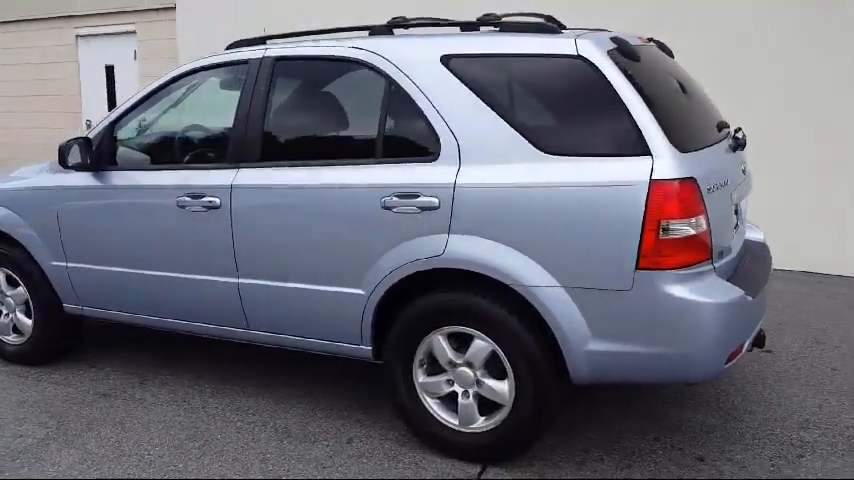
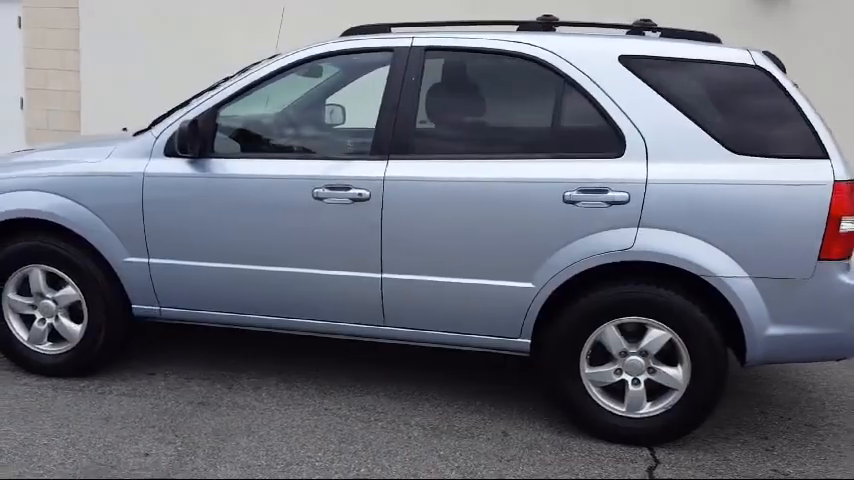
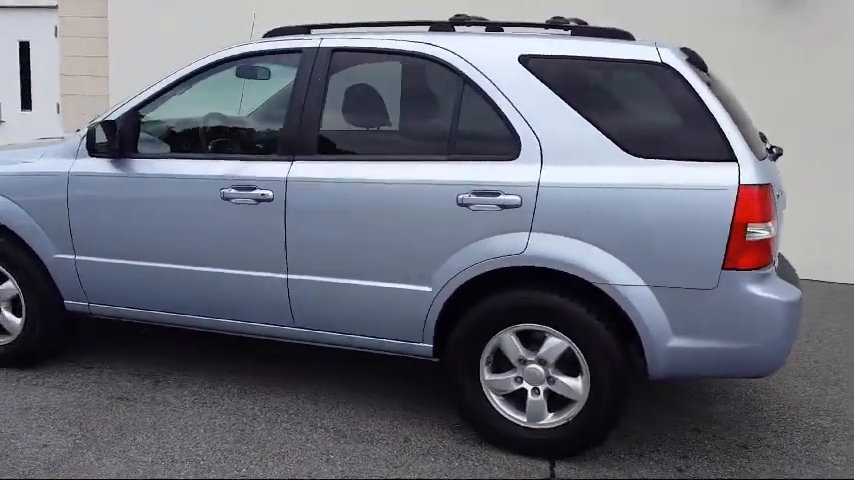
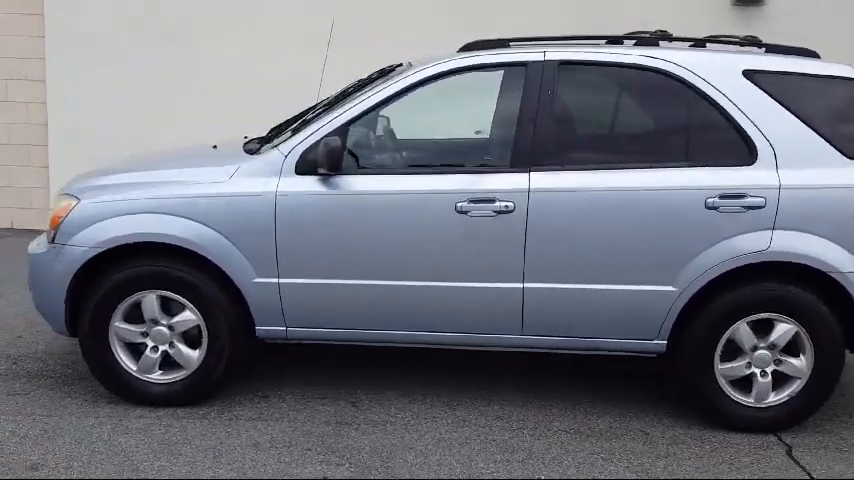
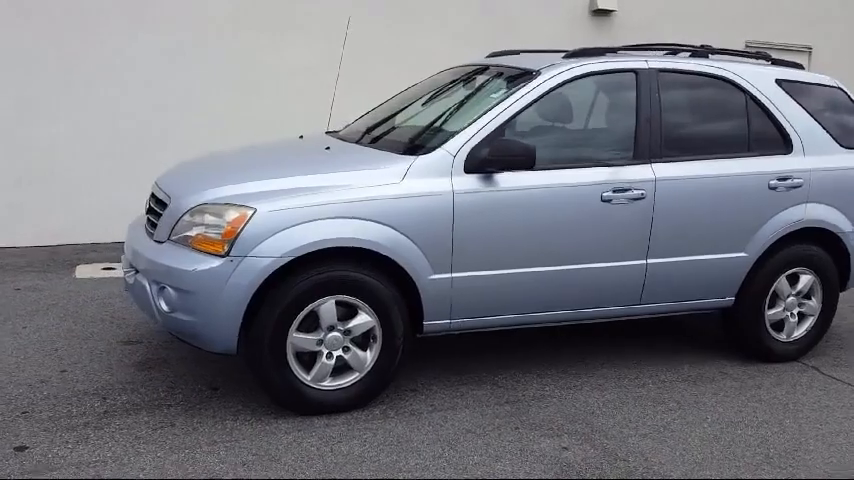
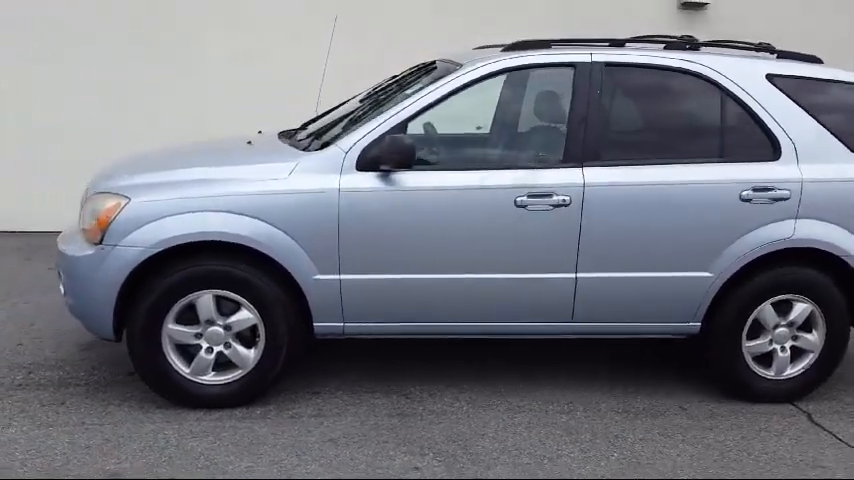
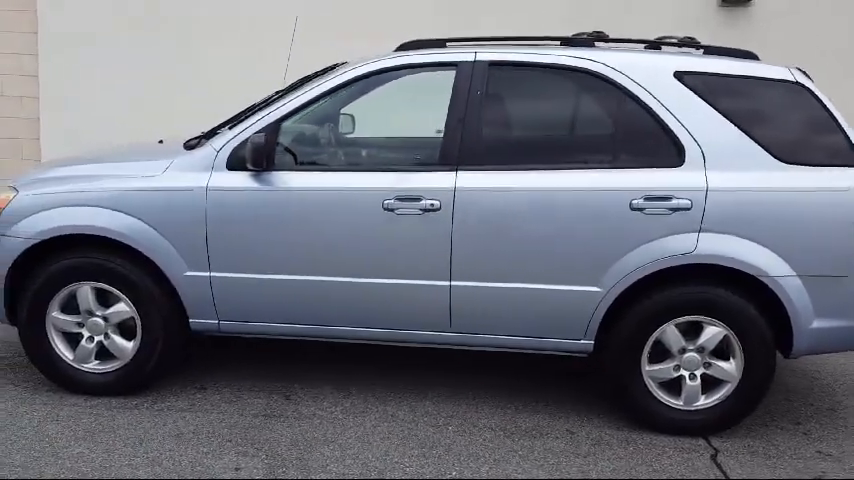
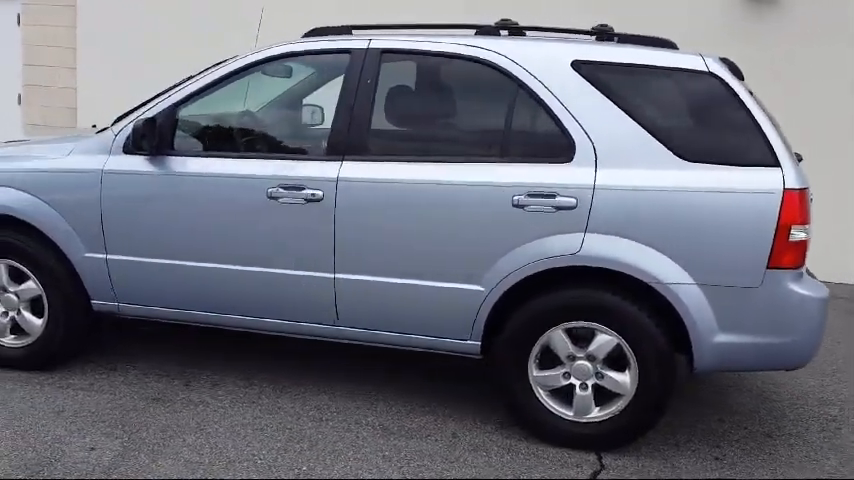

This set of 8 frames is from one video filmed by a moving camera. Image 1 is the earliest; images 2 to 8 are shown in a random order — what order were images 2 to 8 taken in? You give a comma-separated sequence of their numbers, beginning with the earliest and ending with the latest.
3, 8, 2, 7, 4, 6, 5
